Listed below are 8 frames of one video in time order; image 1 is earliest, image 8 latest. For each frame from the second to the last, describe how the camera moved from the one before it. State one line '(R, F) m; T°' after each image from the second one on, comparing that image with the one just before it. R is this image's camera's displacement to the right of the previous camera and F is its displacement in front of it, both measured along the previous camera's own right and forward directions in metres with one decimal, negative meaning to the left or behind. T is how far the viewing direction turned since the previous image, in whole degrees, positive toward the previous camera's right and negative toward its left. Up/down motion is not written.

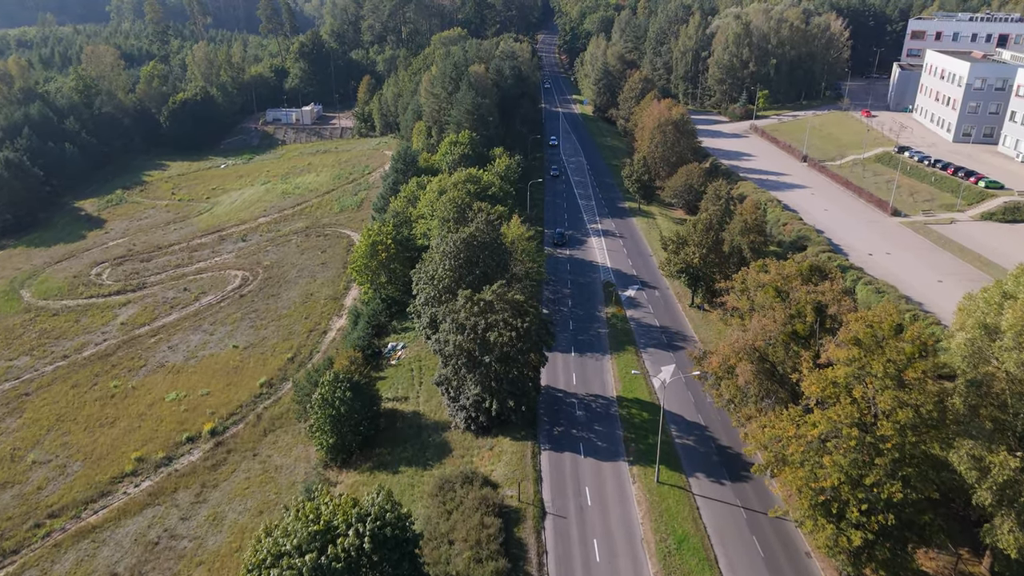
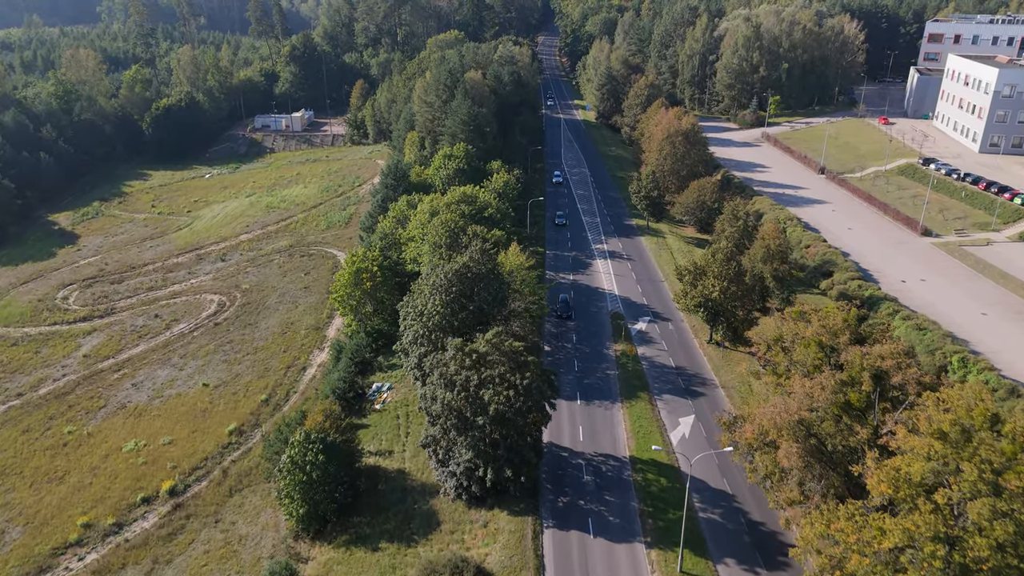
(+0.1, +5.8) m; 0°
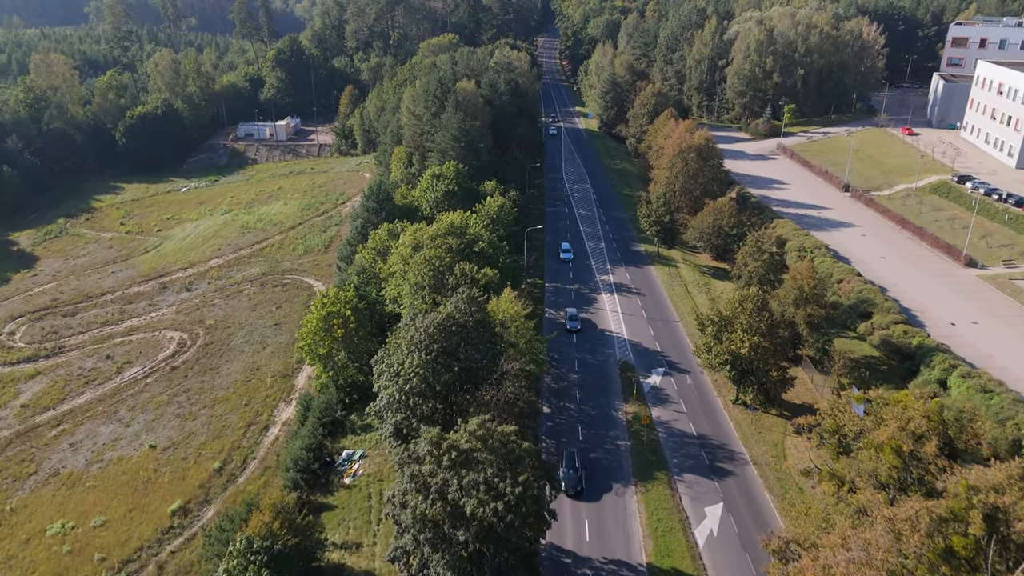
(+0.5, +7.4) m; 0°
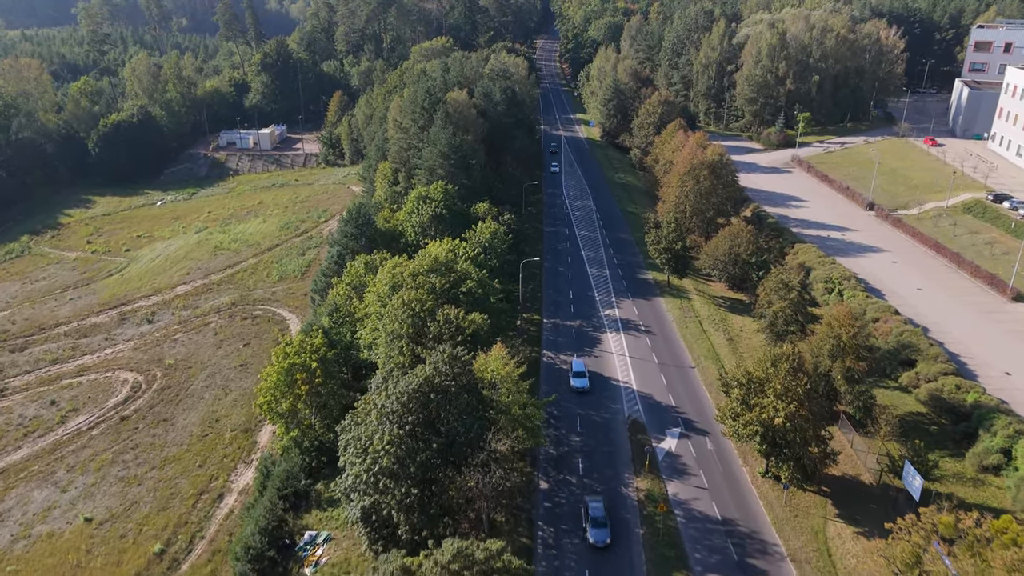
(+0.5, +6.6) m; 0°
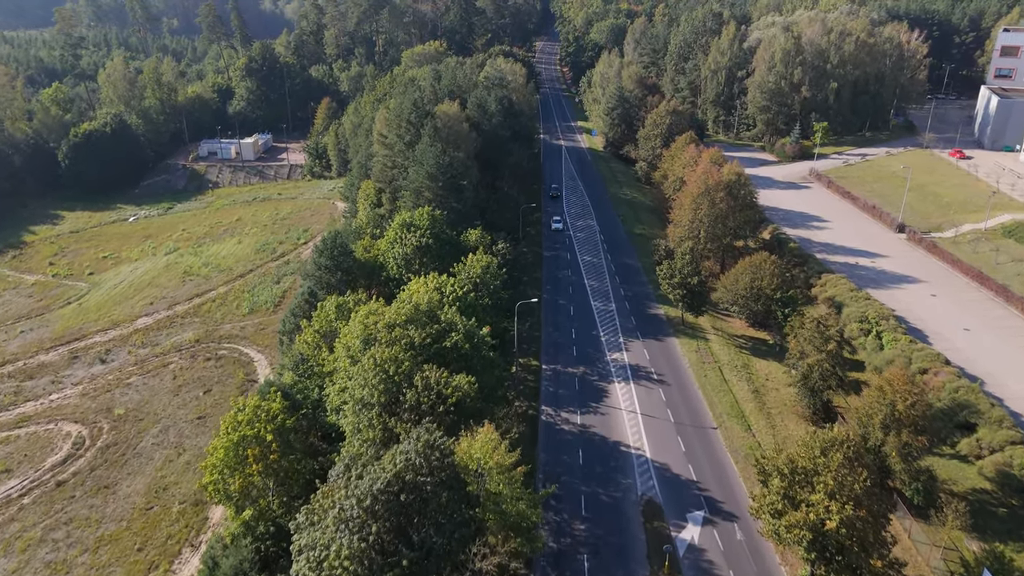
(+0.4, +6.6) m; 0°
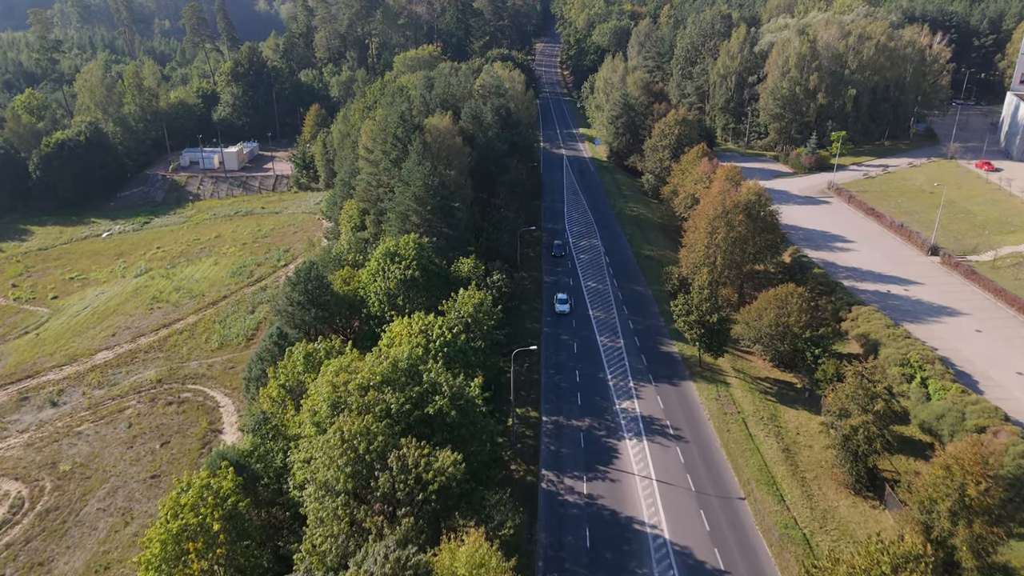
(+0.3, +5.8) m; 0°
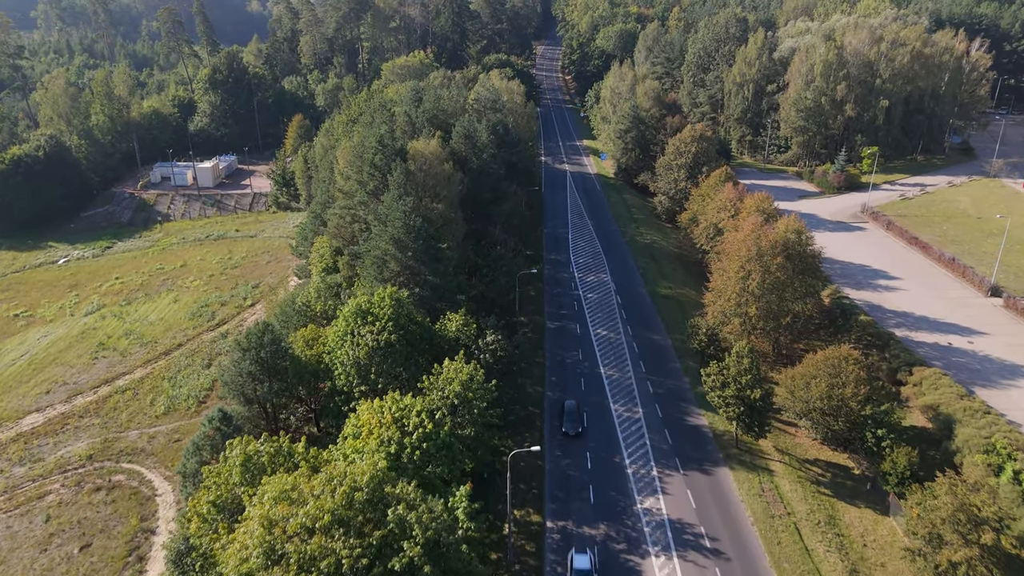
(+0.2, +8.3) m; 0°
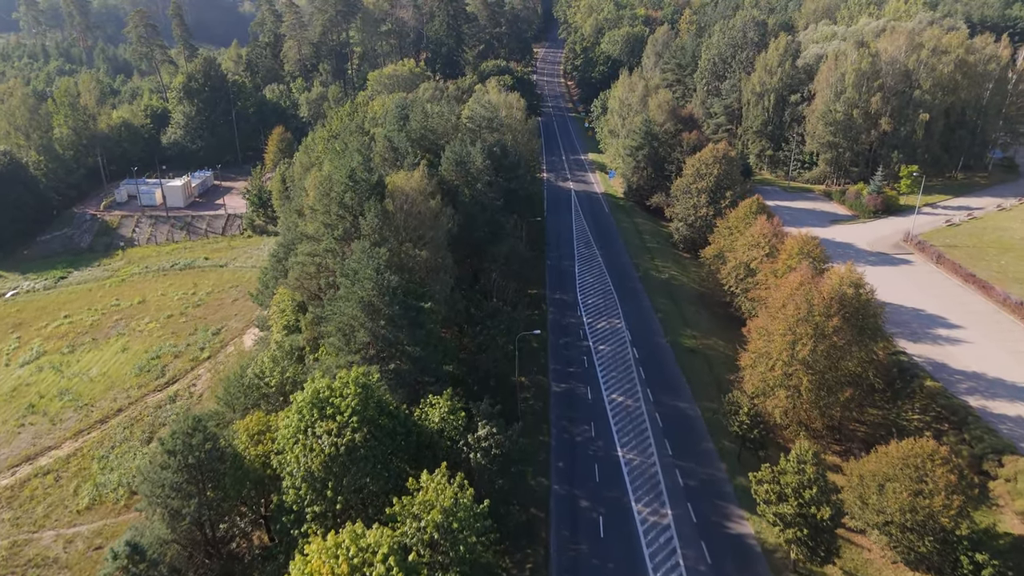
(+0.1, +8.3) m; 0°
